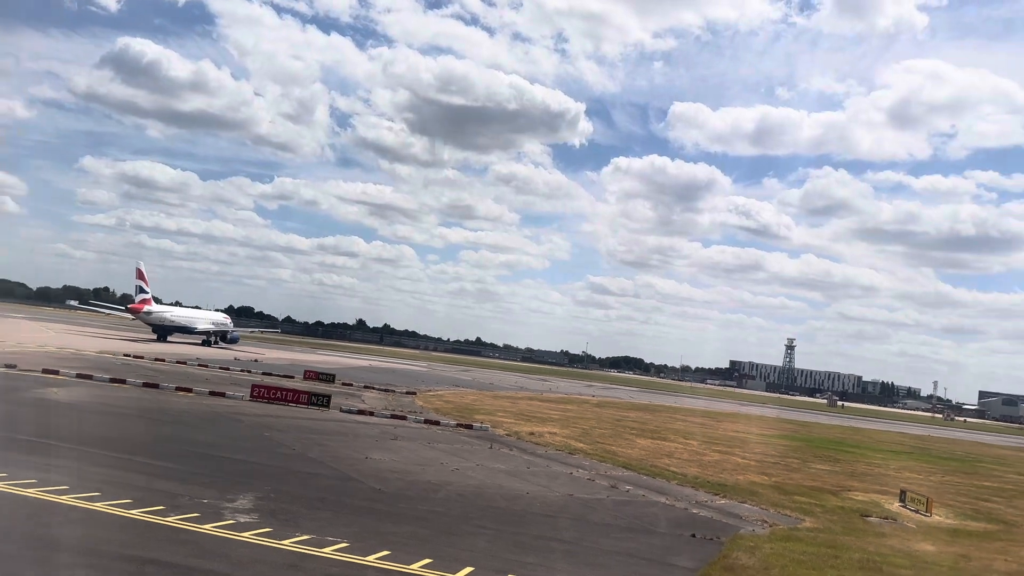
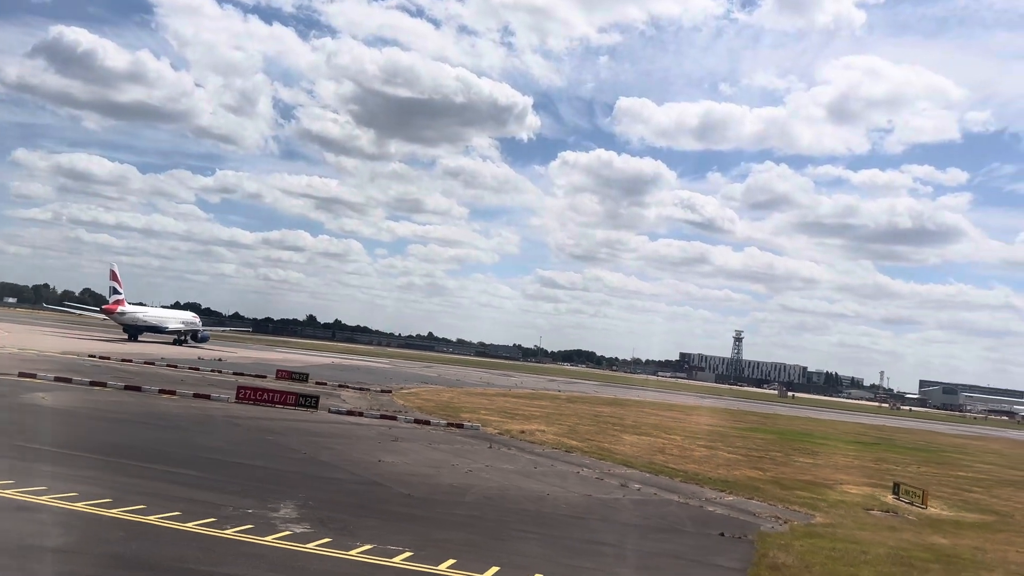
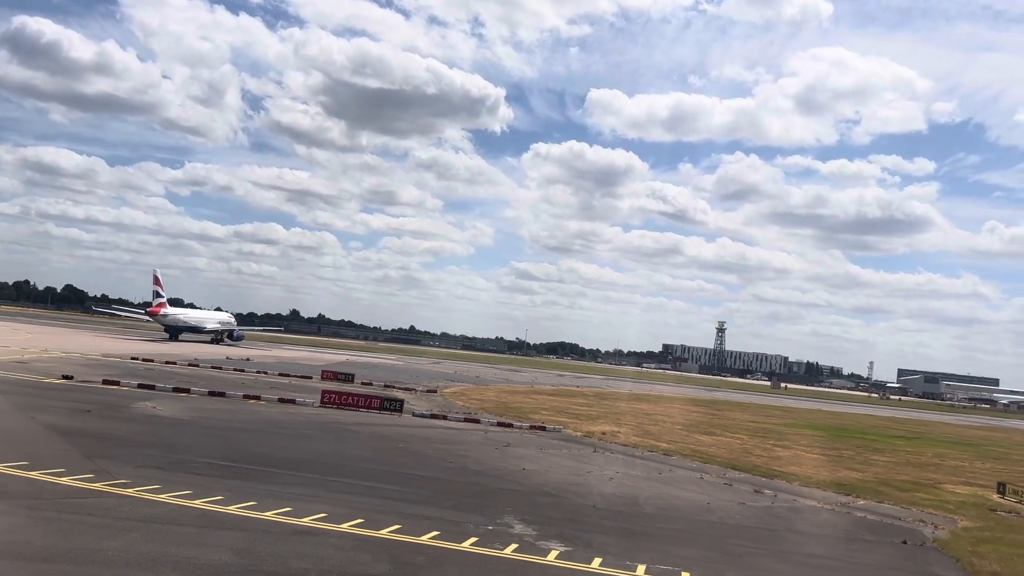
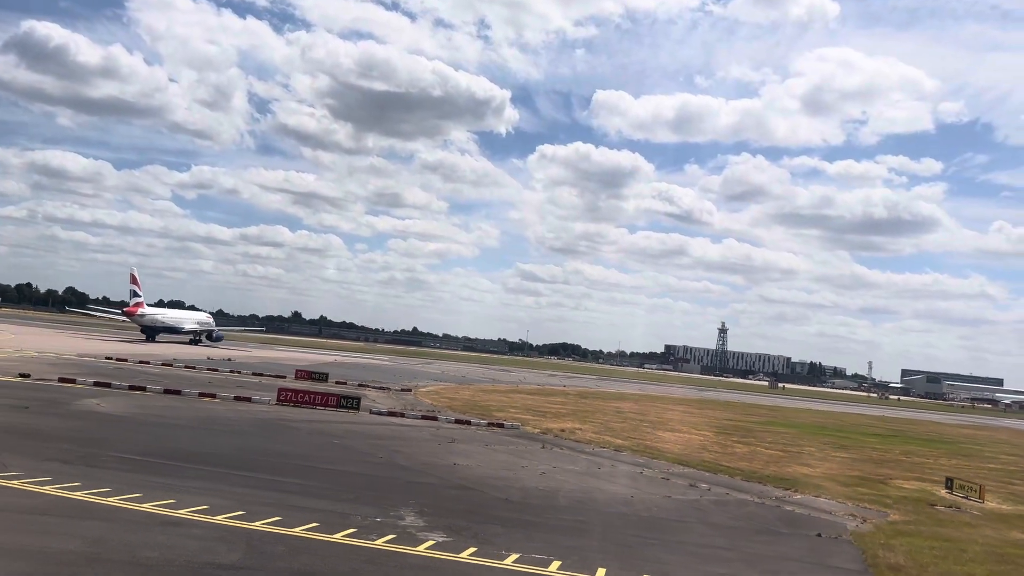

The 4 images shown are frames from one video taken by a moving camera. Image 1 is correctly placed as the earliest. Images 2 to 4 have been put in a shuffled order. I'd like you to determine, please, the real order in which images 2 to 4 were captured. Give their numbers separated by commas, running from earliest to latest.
2, 4, 3
